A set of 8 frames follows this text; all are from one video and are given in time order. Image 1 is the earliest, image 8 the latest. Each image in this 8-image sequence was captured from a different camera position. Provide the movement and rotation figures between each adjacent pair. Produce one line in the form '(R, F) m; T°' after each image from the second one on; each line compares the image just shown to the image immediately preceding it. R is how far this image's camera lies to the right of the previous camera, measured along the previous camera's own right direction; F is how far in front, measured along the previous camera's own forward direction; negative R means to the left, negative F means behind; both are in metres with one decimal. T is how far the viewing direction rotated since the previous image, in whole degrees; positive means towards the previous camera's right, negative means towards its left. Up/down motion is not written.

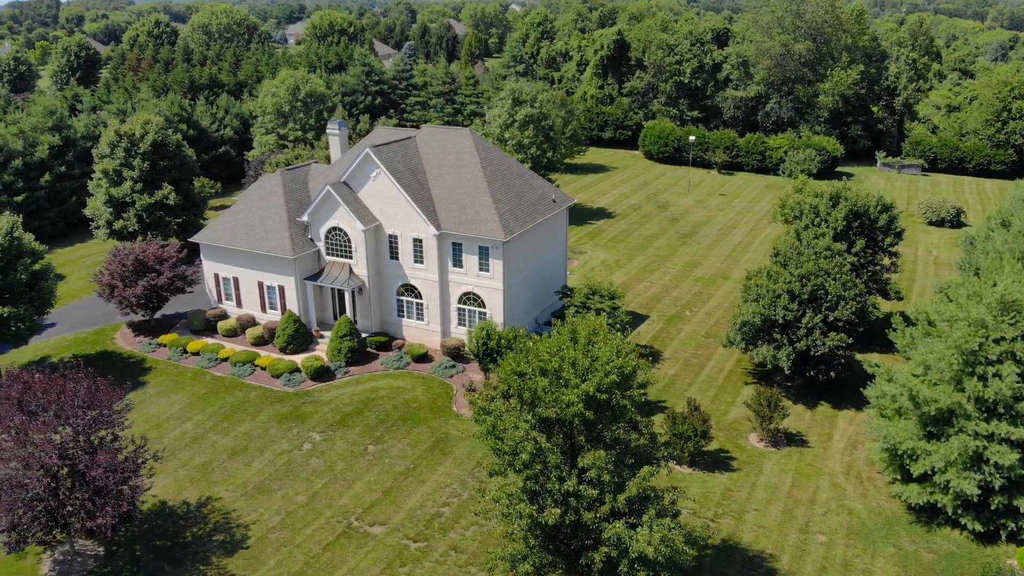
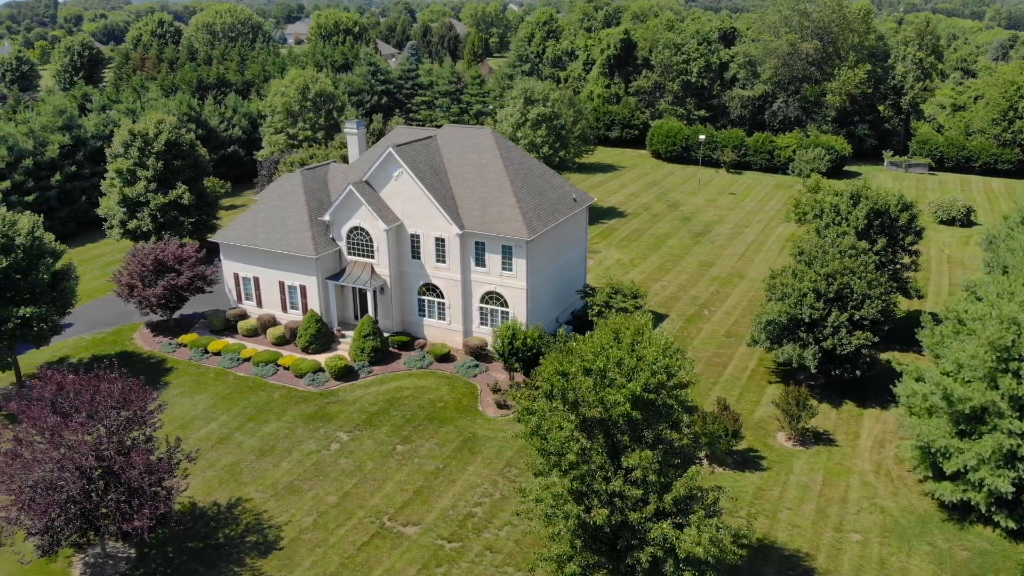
(-1.3, +0.1) m; 0°
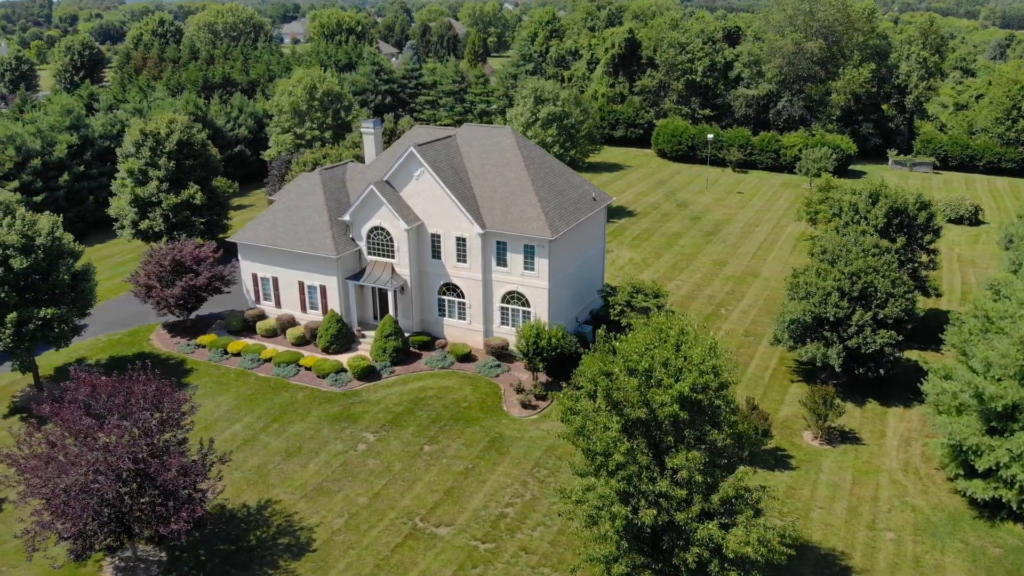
(-1.3, +0.1) m; 0°
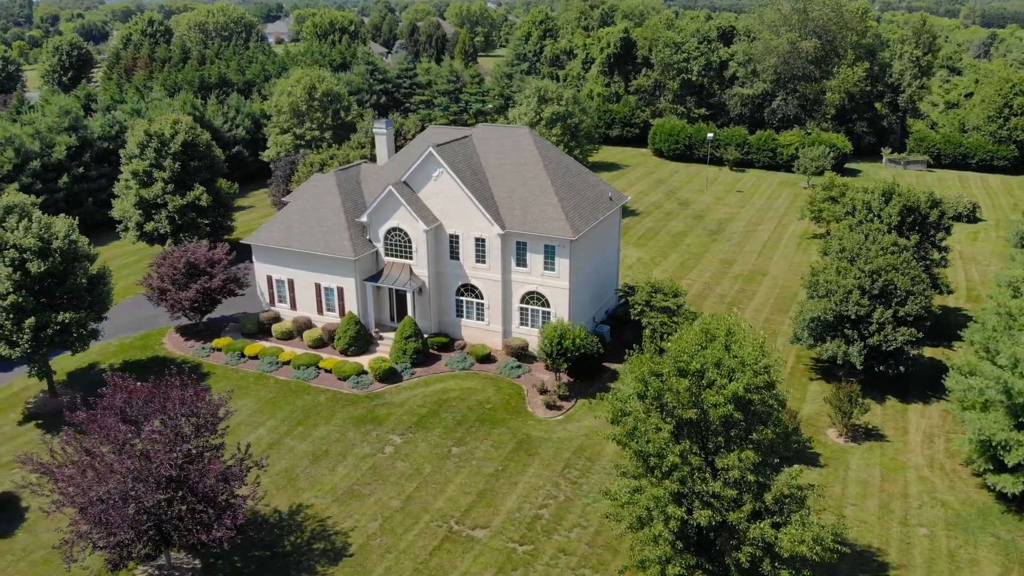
(-1.7, +0.1) m; +1°
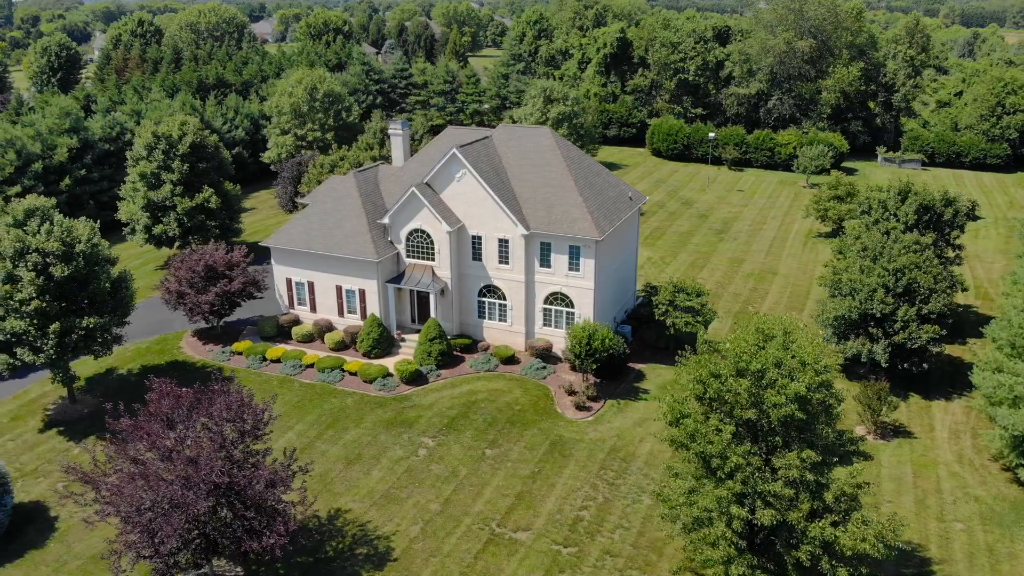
(-2.0, +0.1) m; +1°
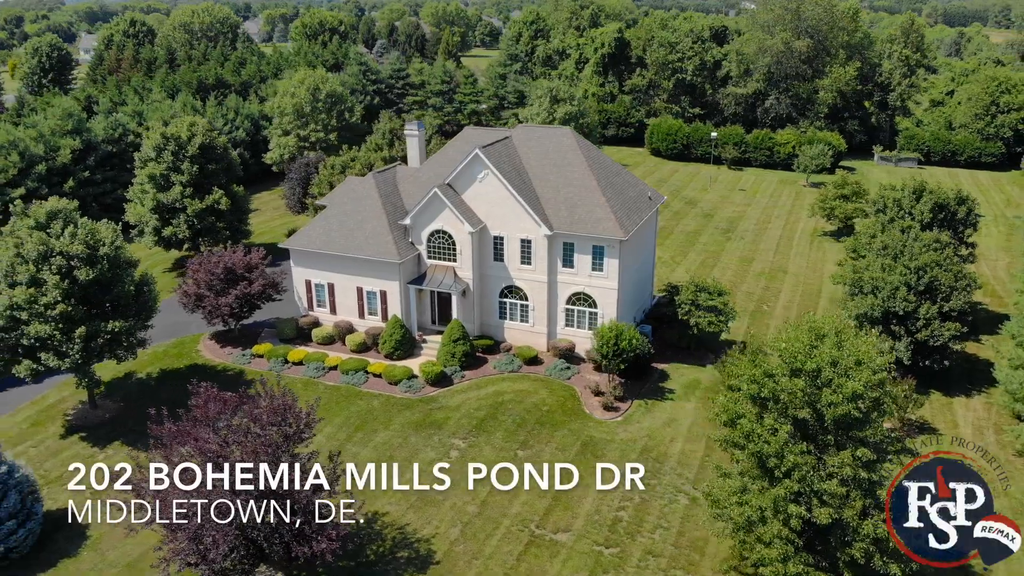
(-1.8, +0.1) m; +1°
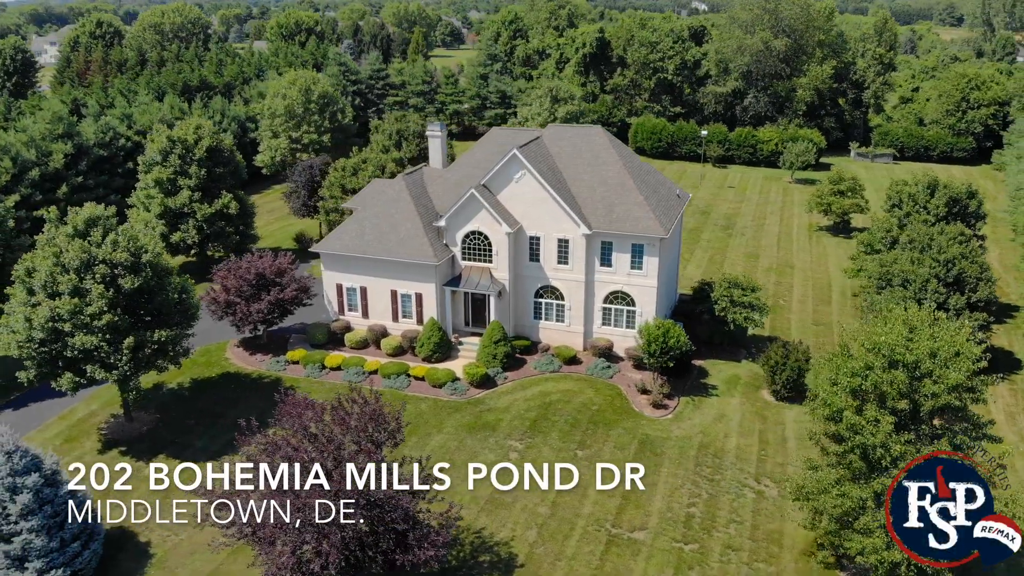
(-4.0, +0.2) m; +3°
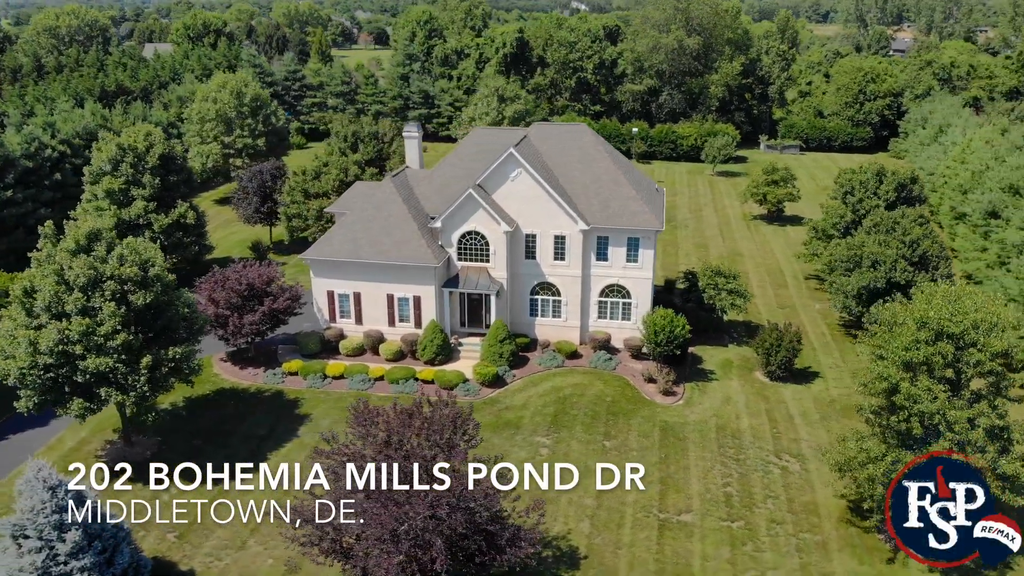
(-5.1, +0.2) m; +8°
